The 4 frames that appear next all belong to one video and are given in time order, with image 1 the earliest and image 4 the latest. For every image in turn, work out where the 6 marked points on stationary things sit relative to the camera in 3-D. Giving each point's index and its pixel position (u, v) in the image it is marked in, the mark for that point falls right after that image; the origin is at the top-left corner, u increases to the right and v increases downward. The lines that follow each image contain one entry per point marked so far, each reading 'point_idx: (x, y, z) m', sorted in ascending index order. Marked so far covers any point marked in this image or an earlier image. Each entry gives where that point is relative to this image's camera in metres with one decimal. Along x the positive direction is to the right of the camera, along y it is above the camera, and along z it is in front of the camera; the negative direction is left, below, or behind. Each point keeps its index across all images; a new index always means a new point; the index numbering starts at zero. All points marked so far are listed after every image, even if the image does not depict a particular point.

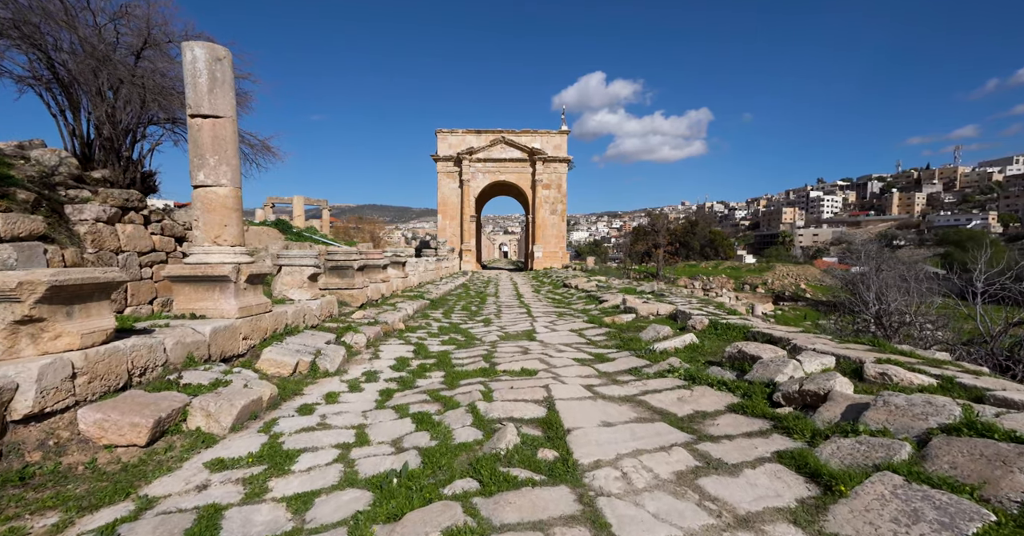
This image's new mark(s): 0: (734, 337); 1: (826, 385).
0: (+2.5, -0.8, +5.3) m
1: (+1.8, -0.7, +2.7) m
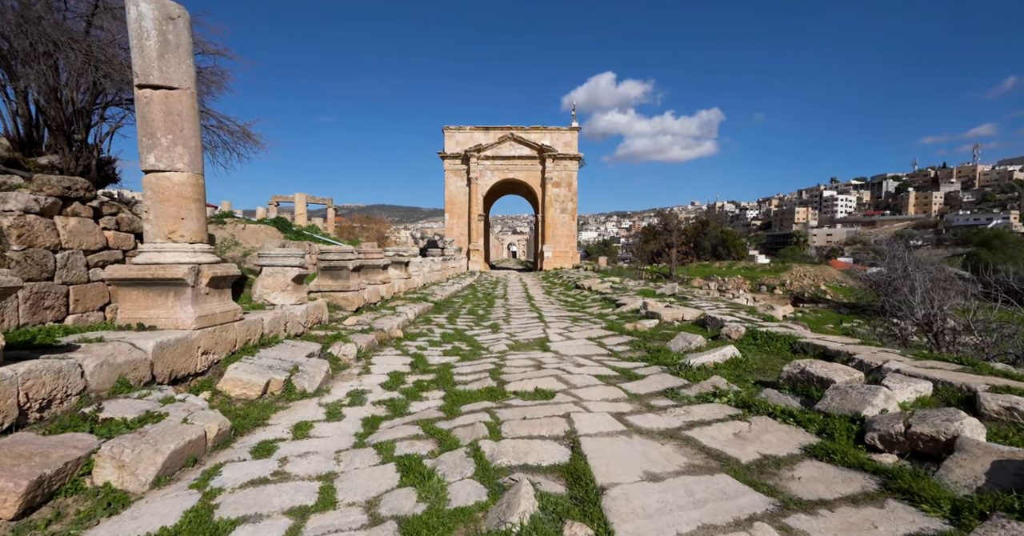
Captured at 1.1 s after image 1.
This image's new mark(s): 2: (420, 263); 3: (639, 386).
0: (+2.6, -0.8, +4.6) m
1: (+1.9, -0.7, +2.0) m
2: (-2.4, +0.1, +12.0) m
3: (+1.0, -0.9, +3.6) m
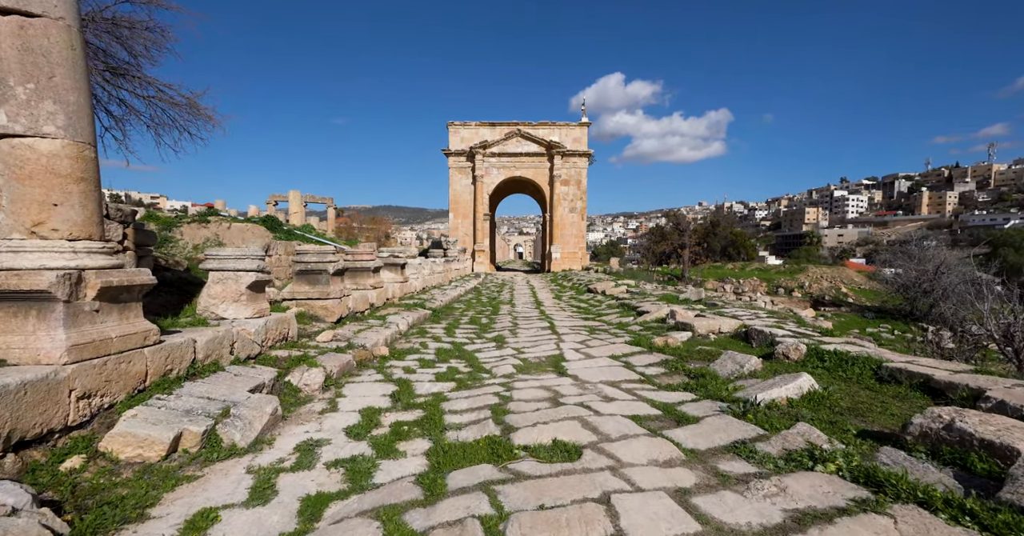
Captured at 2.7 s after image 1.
0: (+2.7, -0.8, +3.6) m
1: (+1.9, -0.7, +1.0) m
2: (-2.2, +0.1, +11.1) m
3: (+1.0, -1.0, +2.6) m
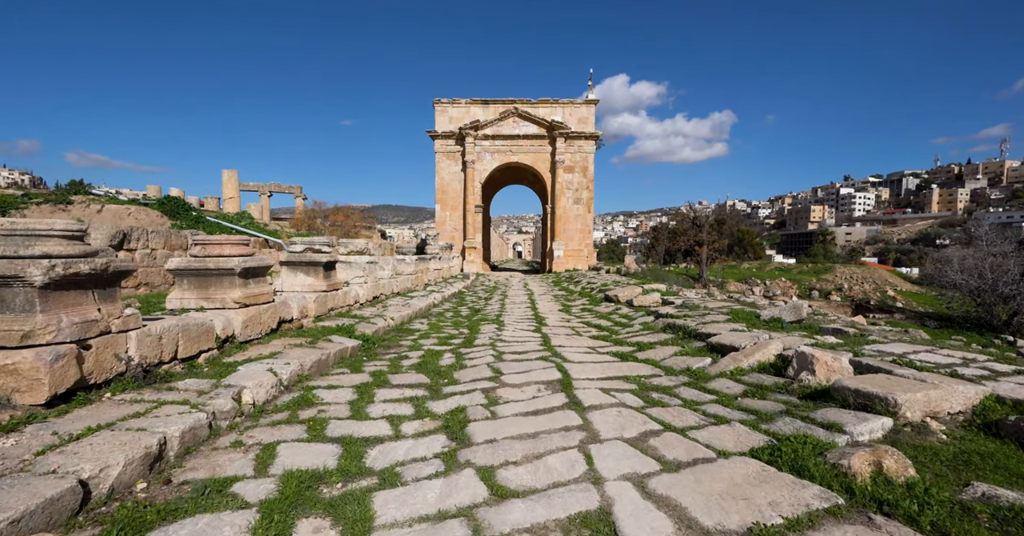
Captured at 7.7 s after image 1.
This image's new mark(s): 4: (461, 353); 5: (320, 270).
0: (+2.5, -0.9, +0.3) m
1: (+1.7, -0.7, -2.3) m
2: (-2.4, +0.1, +7.8) m
3: (+0.9, -1.0, -0.7) m
4: (-0.5, -0.9, +4.7) m
5: (-2.4, 0.0, +5.8) m
